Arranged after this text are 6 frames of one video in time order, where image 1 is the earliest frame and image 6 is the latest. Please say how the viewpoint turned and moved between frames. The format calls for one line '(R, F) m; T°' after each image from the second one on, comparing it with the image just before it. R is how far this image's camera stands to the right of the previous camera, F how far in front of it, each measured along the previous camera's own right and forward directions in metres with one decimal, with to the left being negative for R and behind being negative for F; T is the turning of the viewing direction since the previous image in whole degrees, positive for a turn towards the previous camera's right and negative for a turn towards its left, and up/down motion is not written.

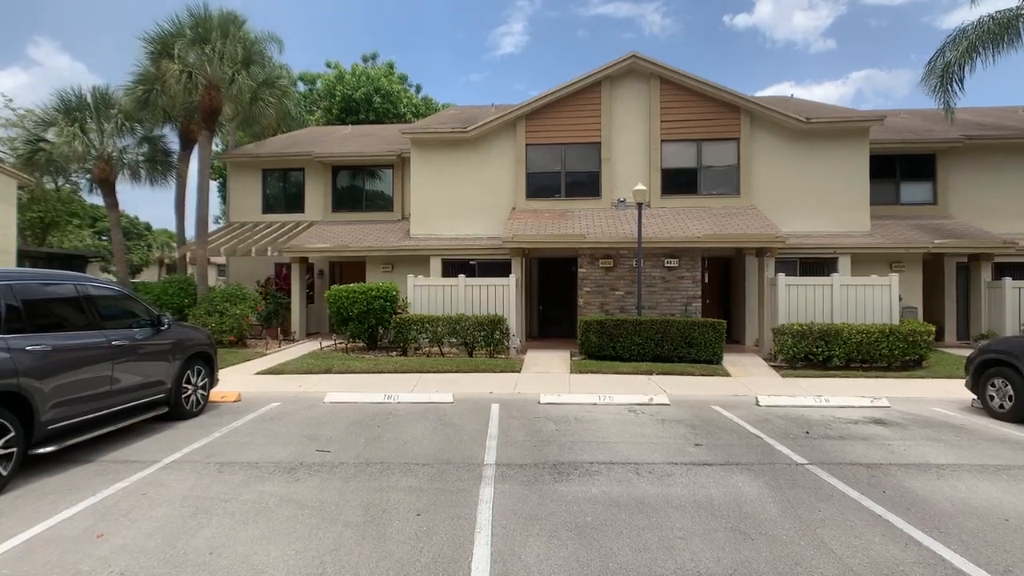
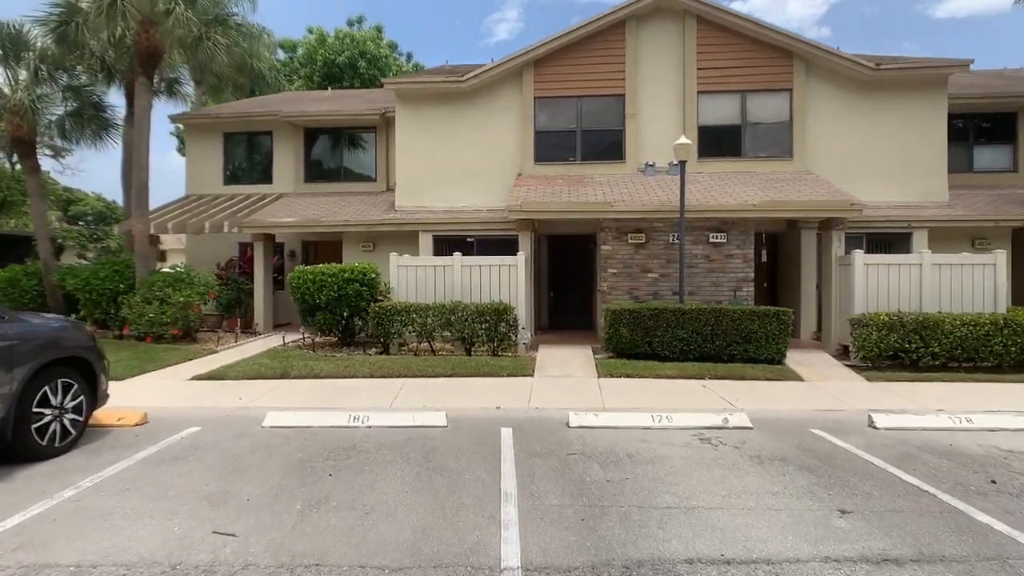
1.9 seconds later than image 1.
(-0.3, +2.9) m; +1°
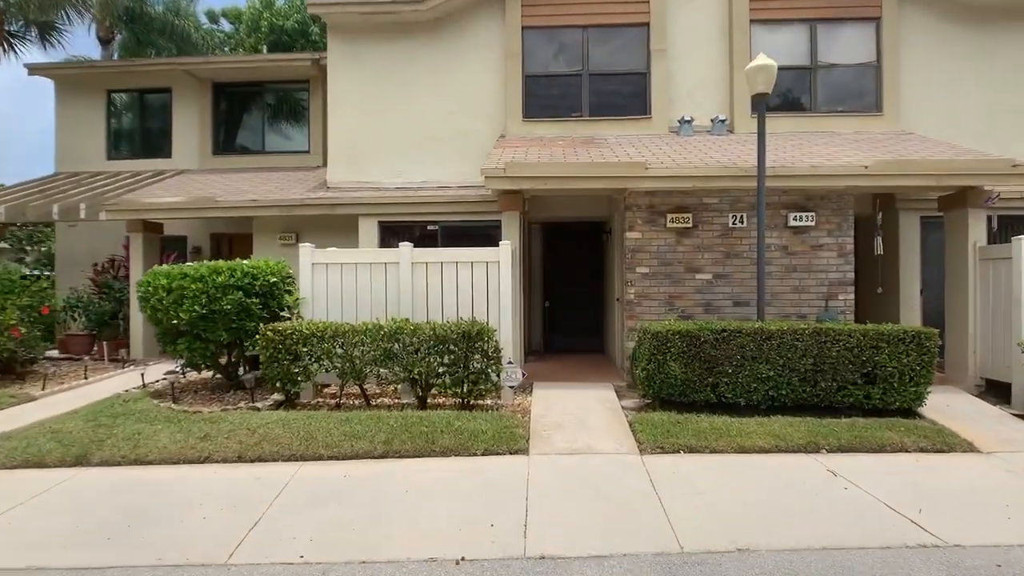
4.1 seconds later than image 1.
(0.0, +4.2) m; +2°
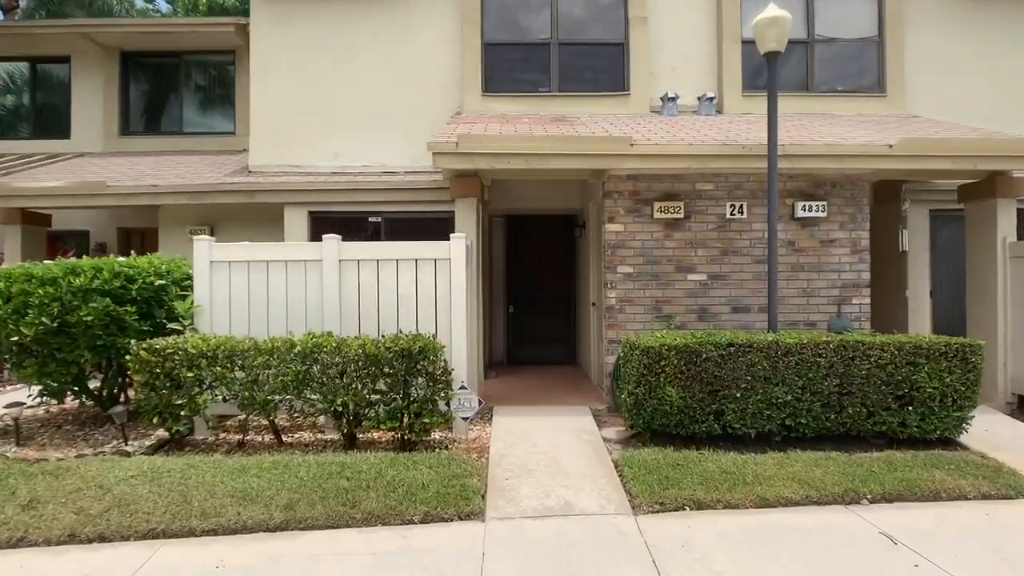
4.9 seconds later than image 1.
(+0.1, +1.5) m; +4°
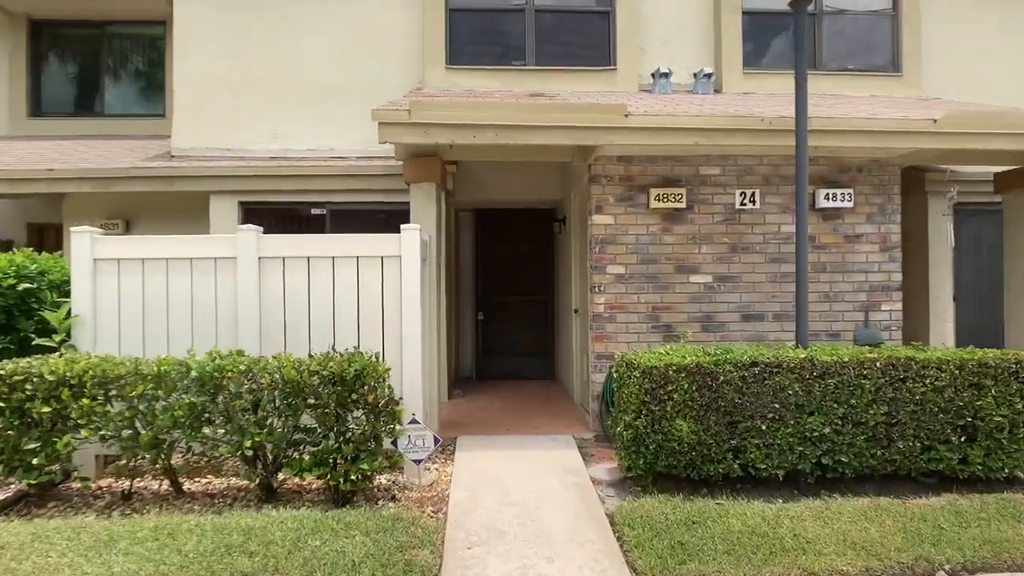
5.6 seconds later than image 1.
(+0.1, +1.2) m; +3°
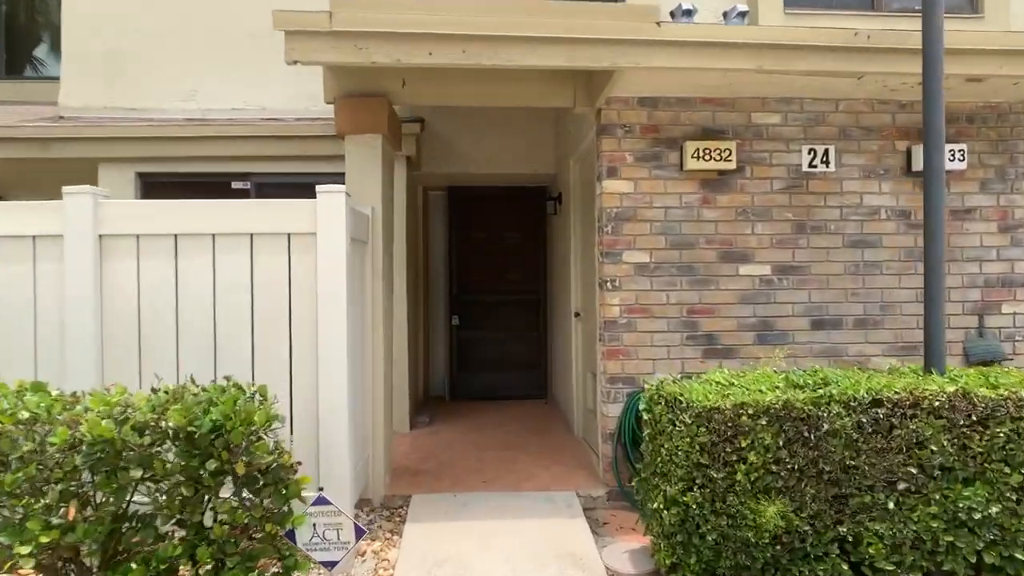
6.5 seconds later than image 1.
(+0.1, +1.7) m; +1°
